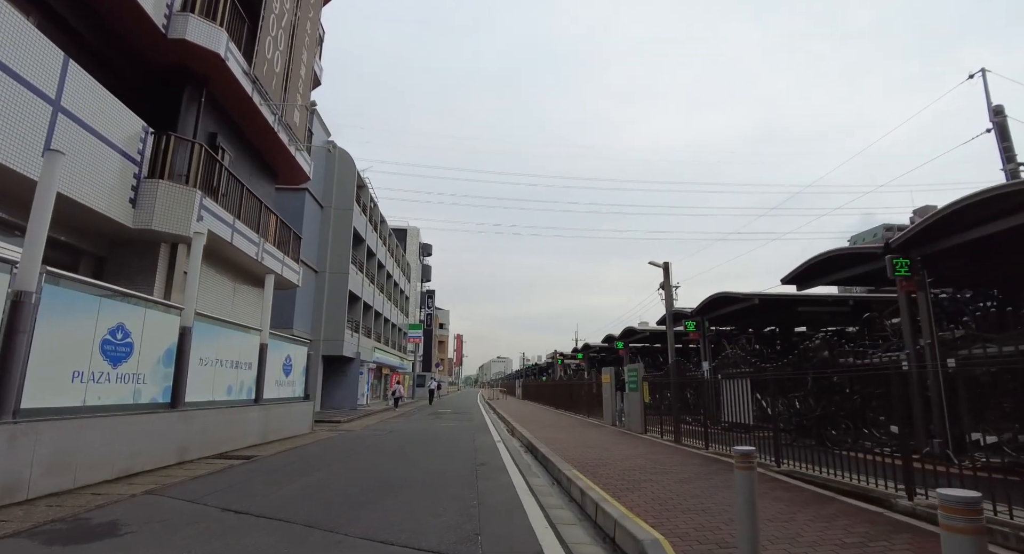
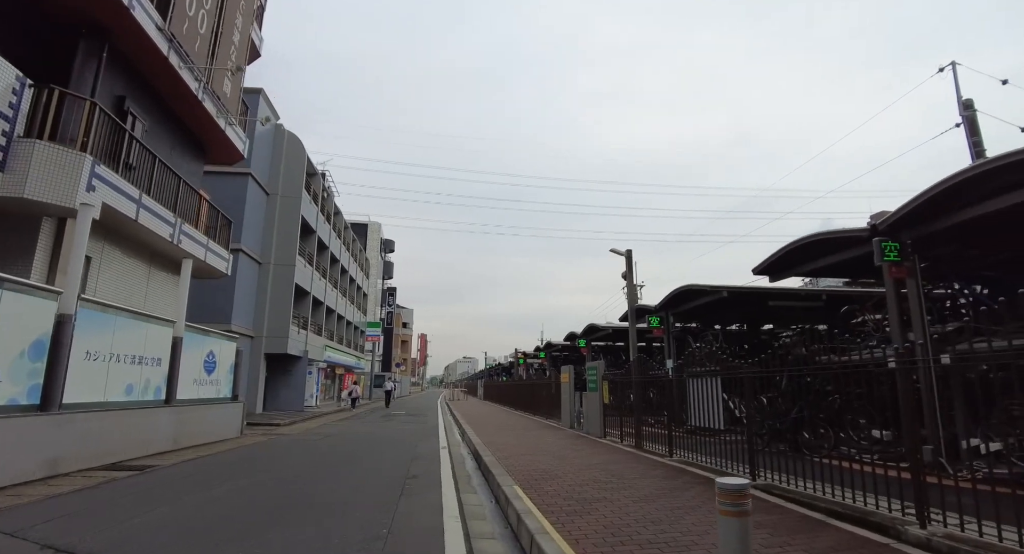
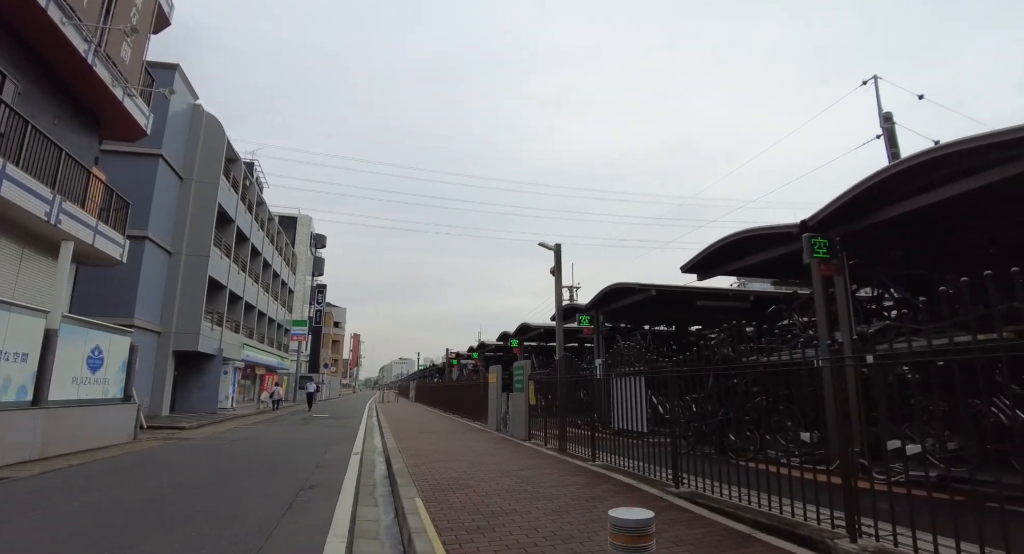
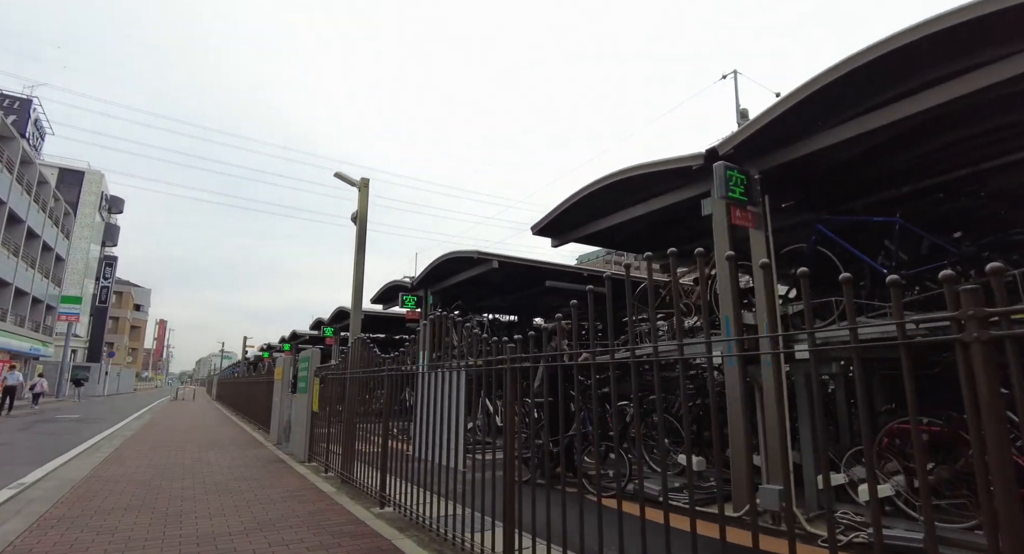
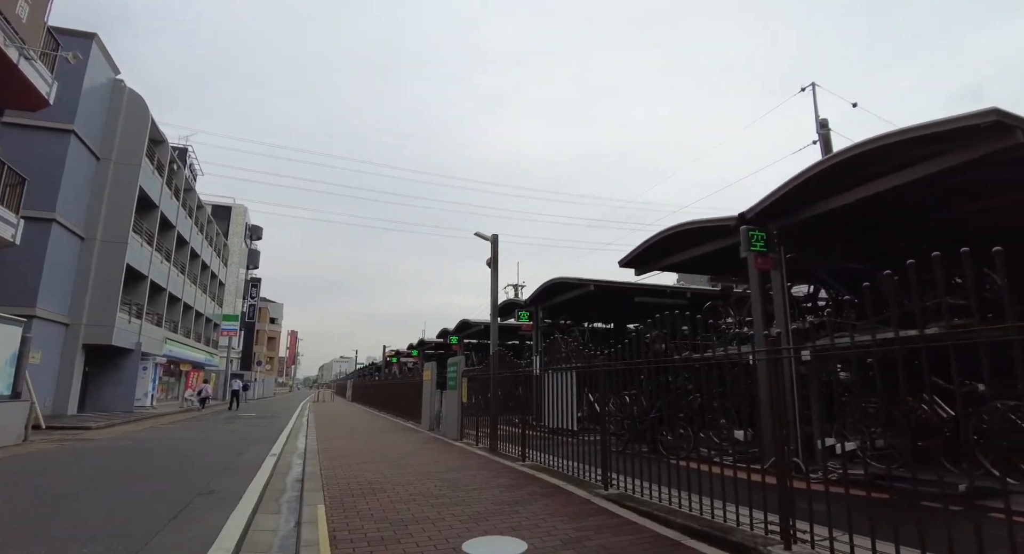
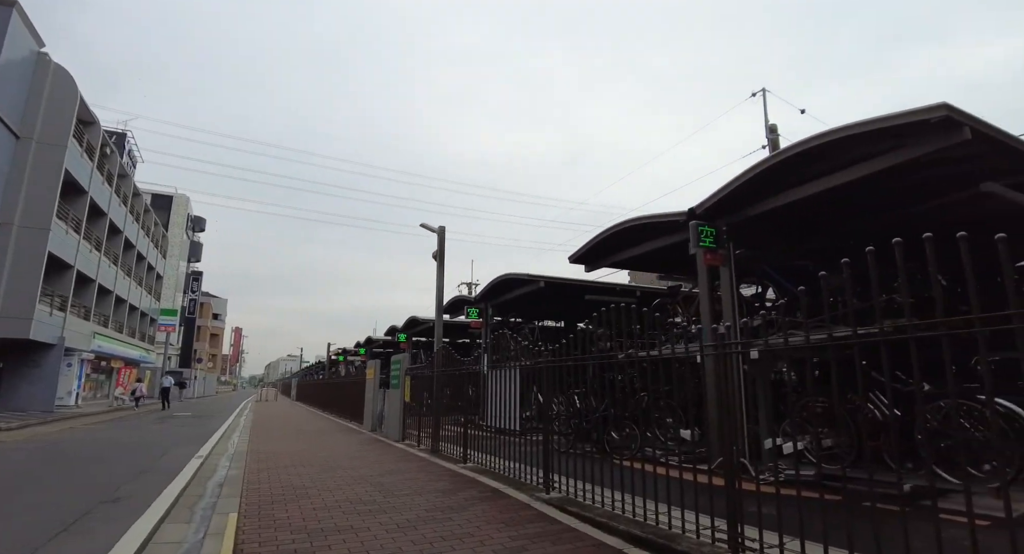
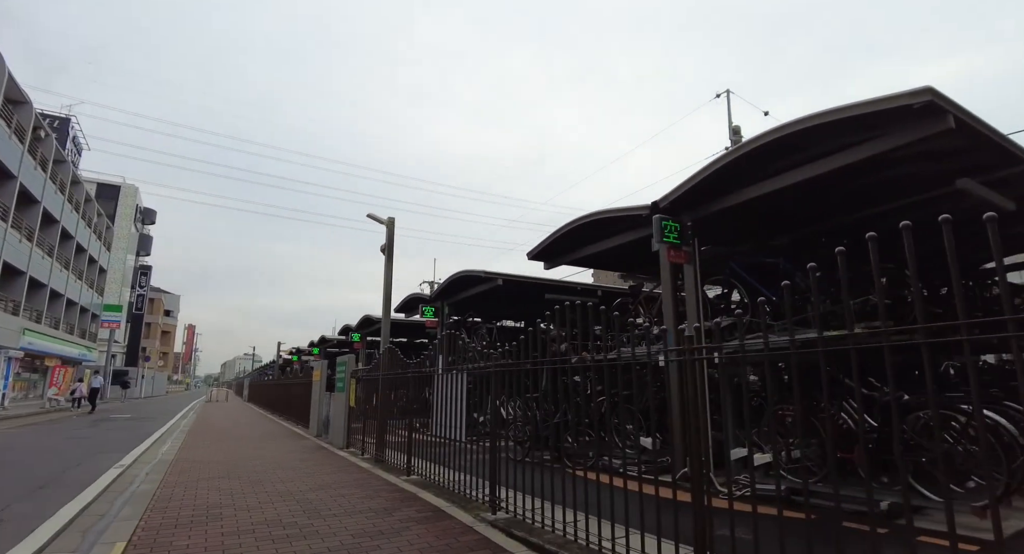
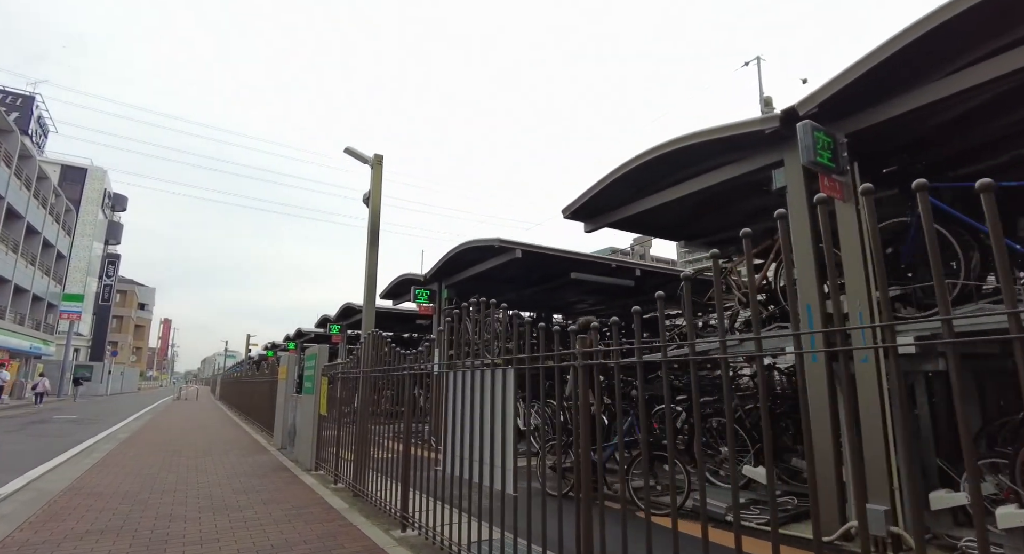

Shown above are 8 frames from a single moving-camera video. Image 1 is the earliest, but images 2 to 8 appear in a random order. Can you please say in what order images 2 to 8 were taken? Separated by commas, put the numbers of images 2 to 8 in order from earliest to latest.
2, 3, 5, 6, 7, 4, 8
